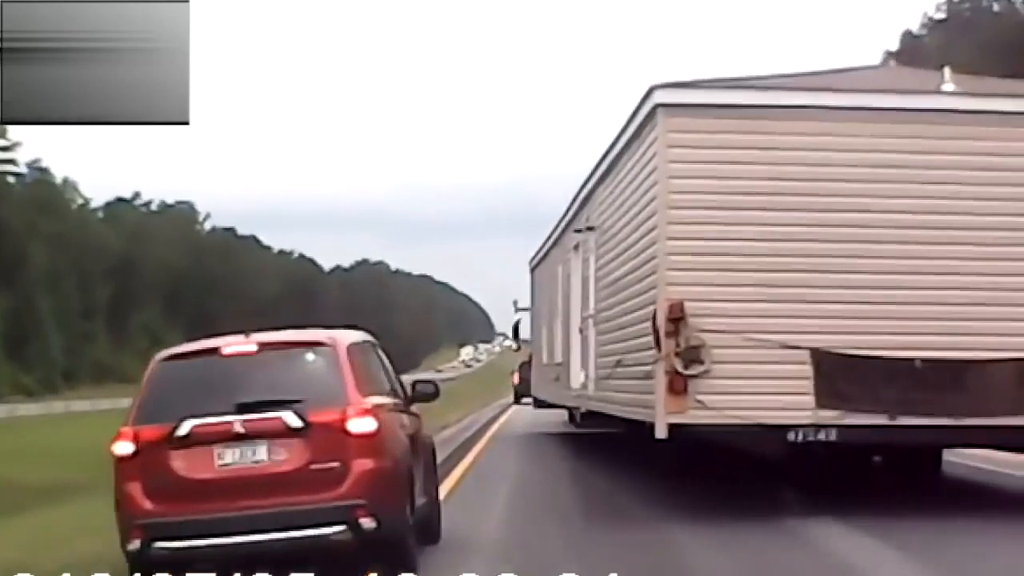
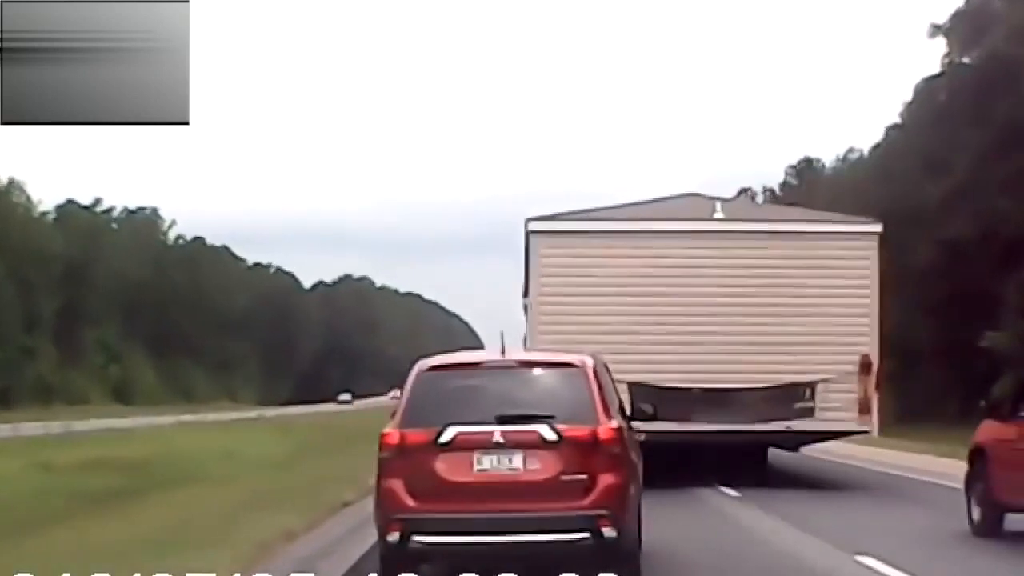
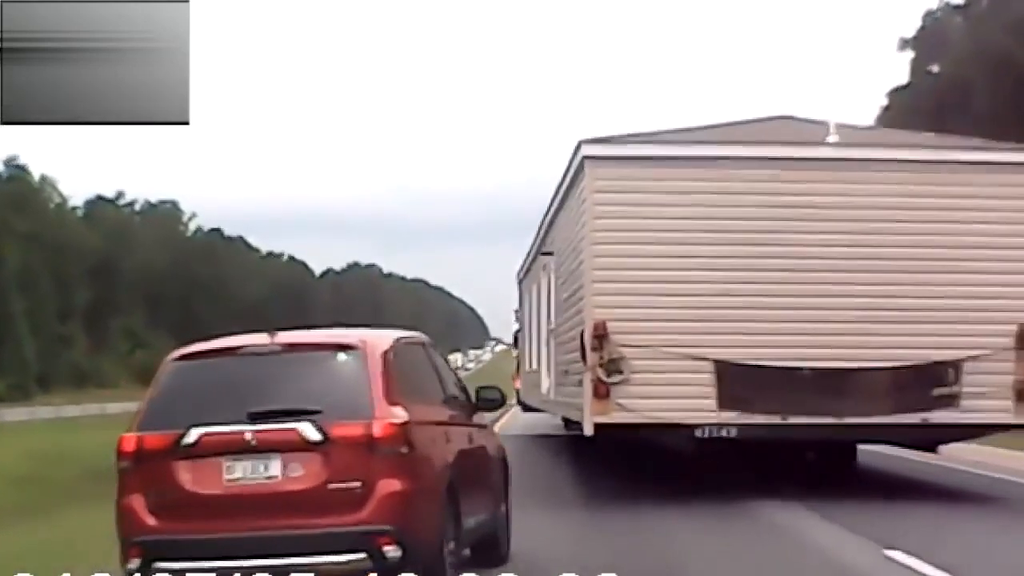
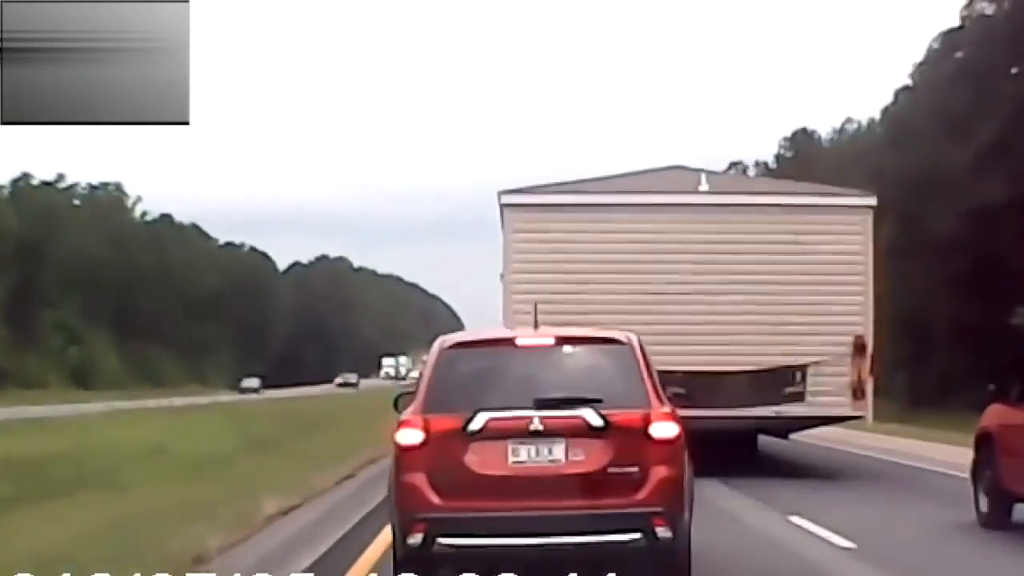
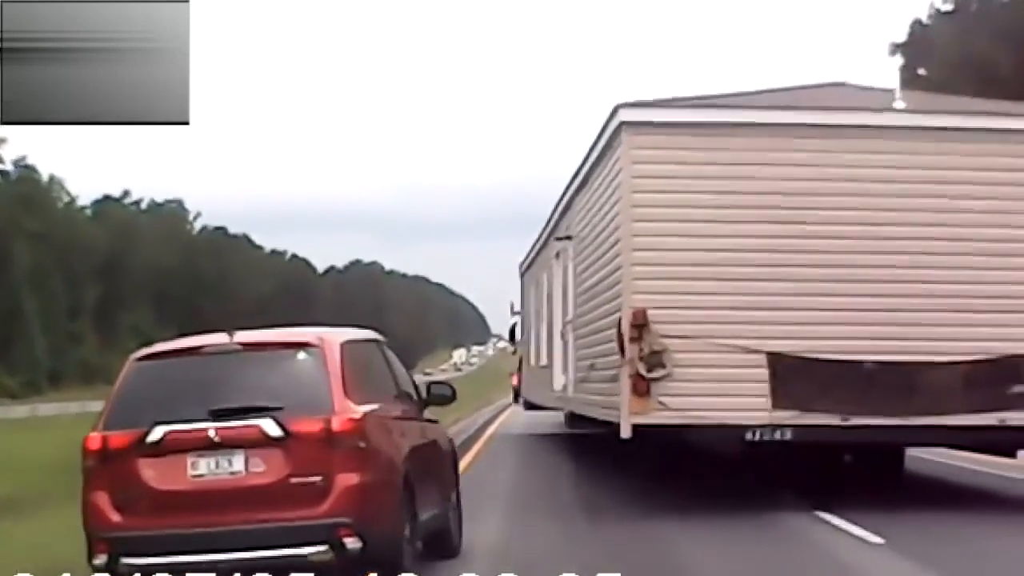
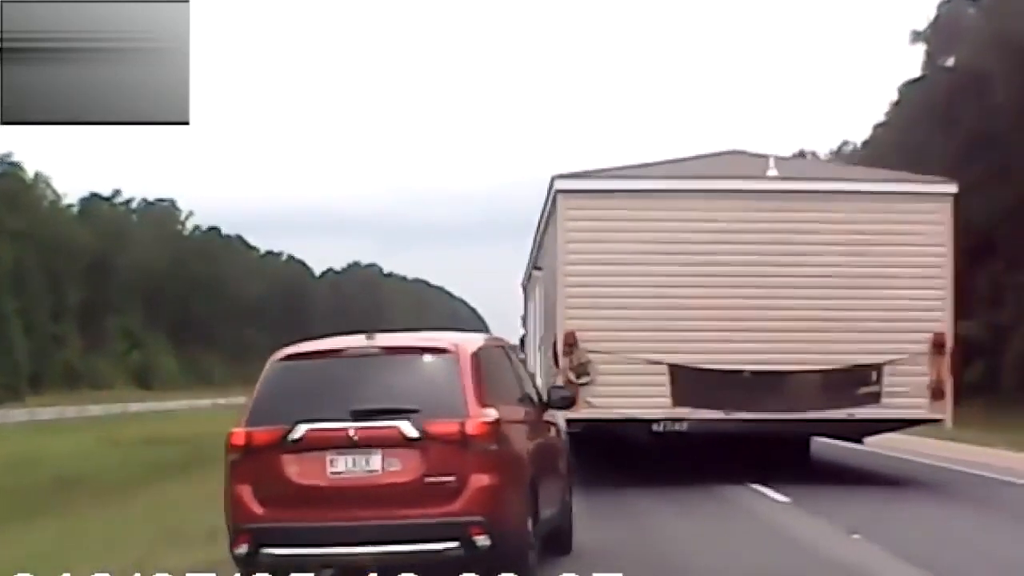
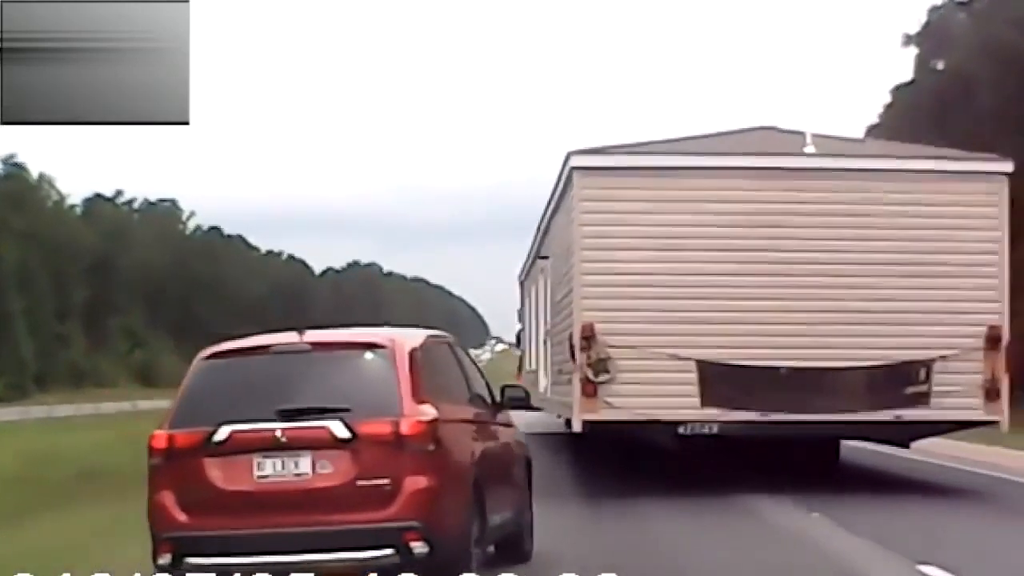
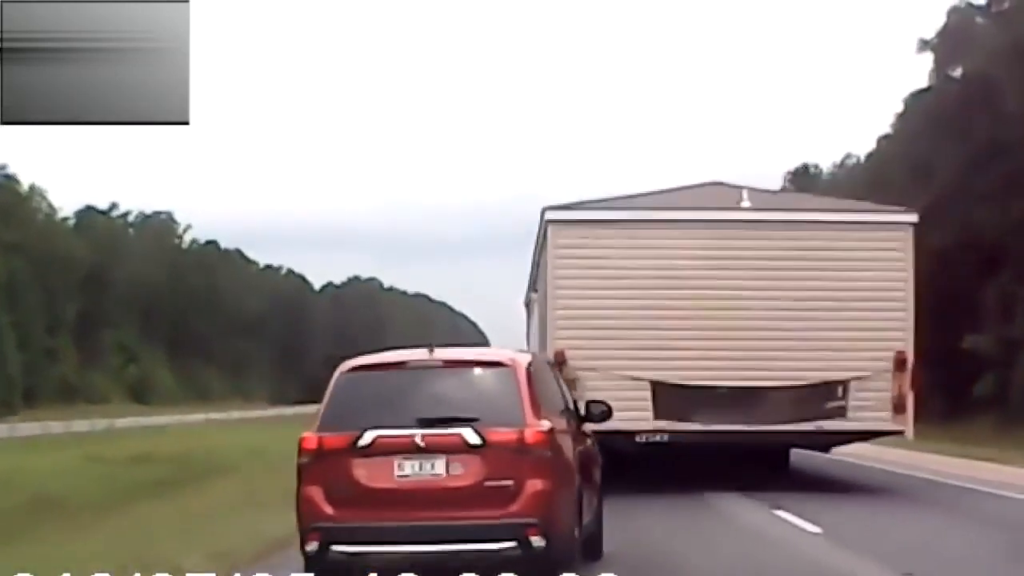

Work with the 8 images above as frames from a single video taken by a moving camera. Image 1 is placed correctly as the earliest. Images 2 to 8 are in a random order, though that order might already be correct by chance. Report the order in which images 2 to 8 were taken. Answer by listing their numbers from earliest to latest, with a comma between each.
5, 3, 7, 6, 8, 2, 4
